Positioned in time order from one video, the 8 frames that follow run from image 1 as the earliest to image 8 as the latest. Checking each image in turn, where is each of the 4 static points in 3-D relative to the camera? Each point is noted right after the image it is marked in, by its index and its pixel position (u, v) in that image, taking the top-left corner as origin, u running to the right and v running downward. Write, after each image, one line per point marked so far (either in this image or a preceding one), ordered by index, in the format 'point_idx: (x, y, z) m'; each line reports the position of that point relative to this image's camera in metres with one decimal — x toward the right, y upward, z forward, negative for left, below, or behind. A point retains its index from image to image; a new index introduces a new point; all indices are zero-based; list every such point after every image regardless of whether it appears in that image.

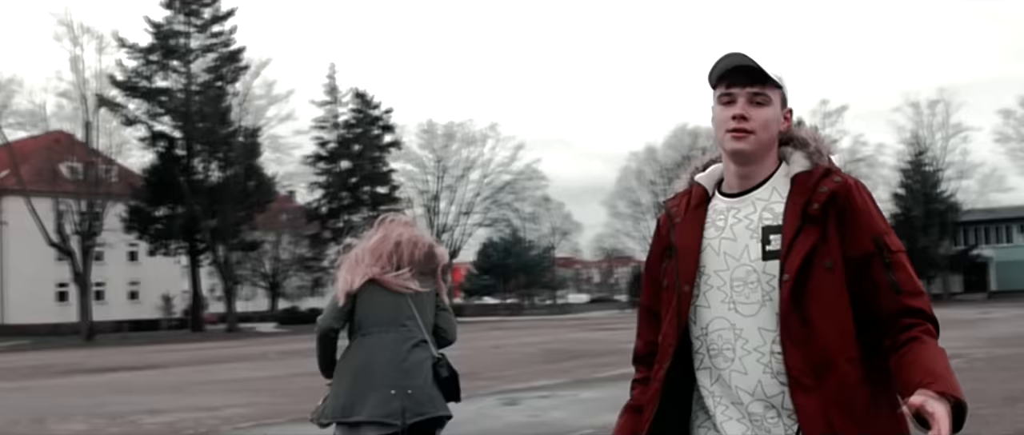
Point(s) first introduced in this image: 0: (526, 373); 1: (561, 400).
0: (+0.2, -2.3, +18.5) m
1: (+0.5, -2.1, +13.9) m
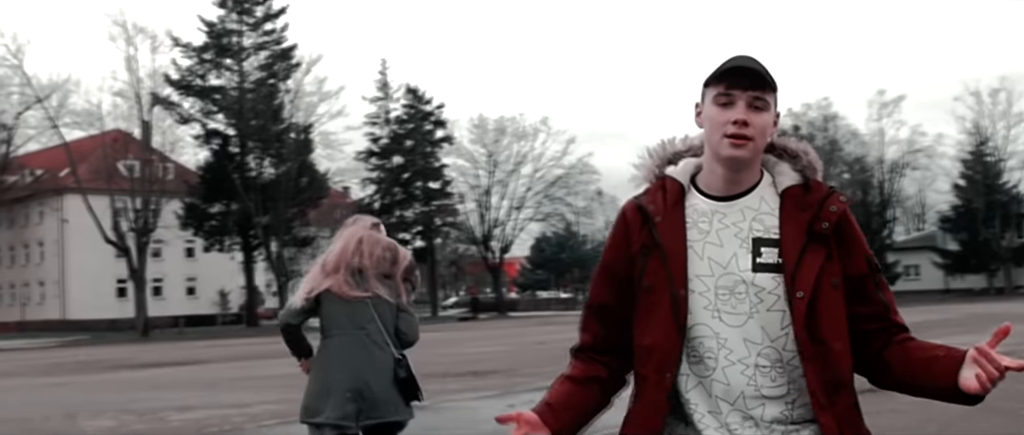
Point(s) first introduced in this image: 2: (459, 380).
0: (+0.8, -2.3, +18.5) m
1: (+0.9, -2.0, +13.8) m
2: (-0.8, -2.2, +16.6) m
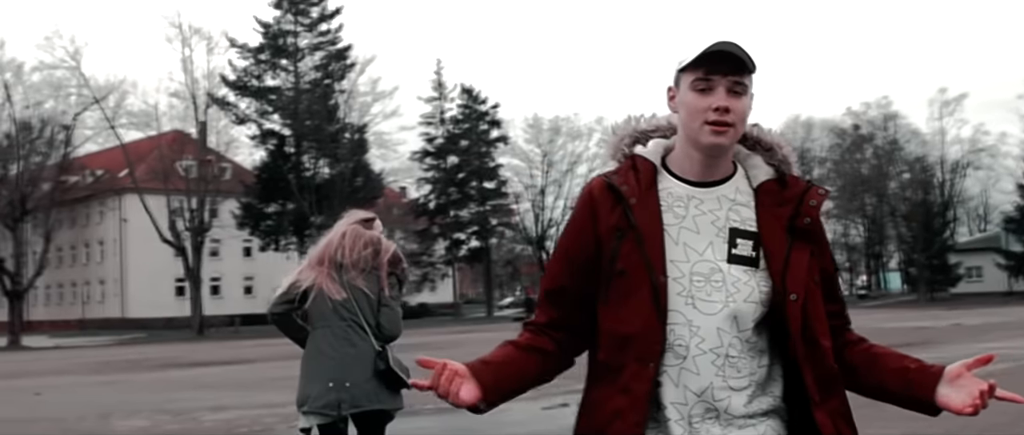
0: (+1.4, -2.3, +18.2) m
1: (+1.3, -2.0, +13.5) m
2: (-0.3, -2.2, +16.4) m
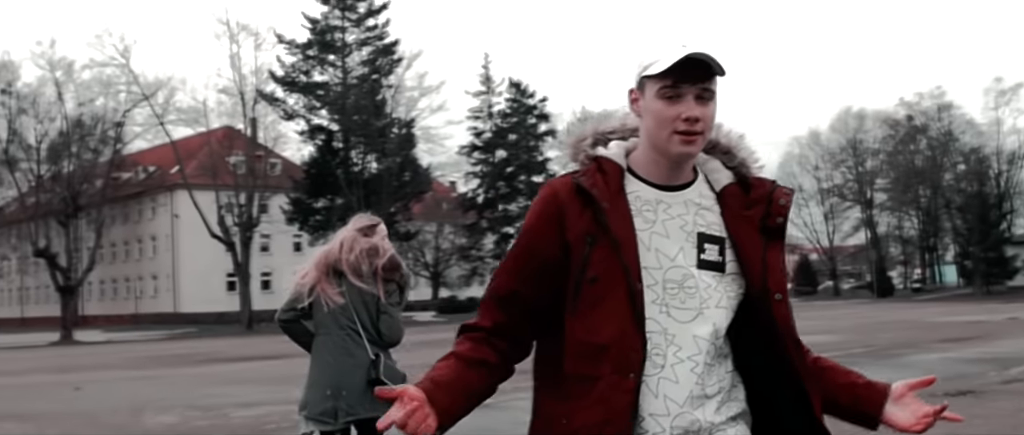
0: (+2.0, -2.2, +18.0) m
1: (+1.7, -1.9, +13.4) m
2: (+0.2, -2.1, +16.3) m
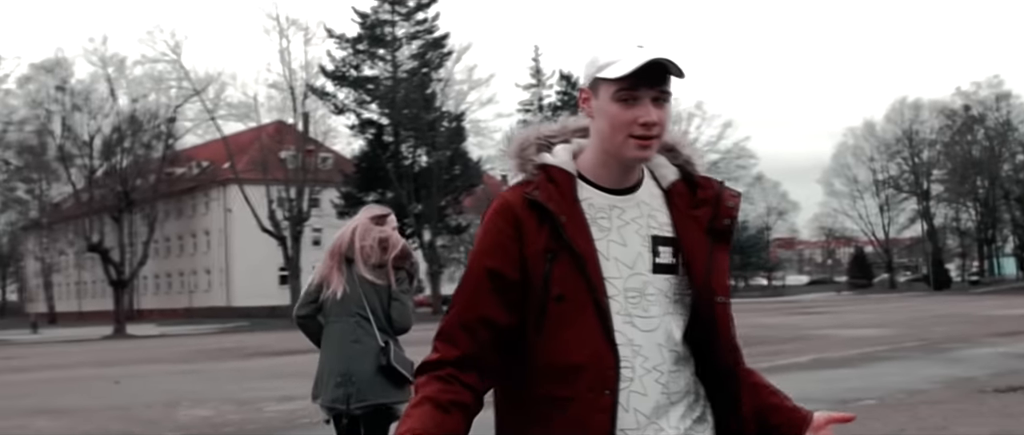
0: (+2.6, -2.1, +17.8) m
1: (+2.1, -1.9, +13.1) m
2: (+0.8, -2.0, +16.2) m
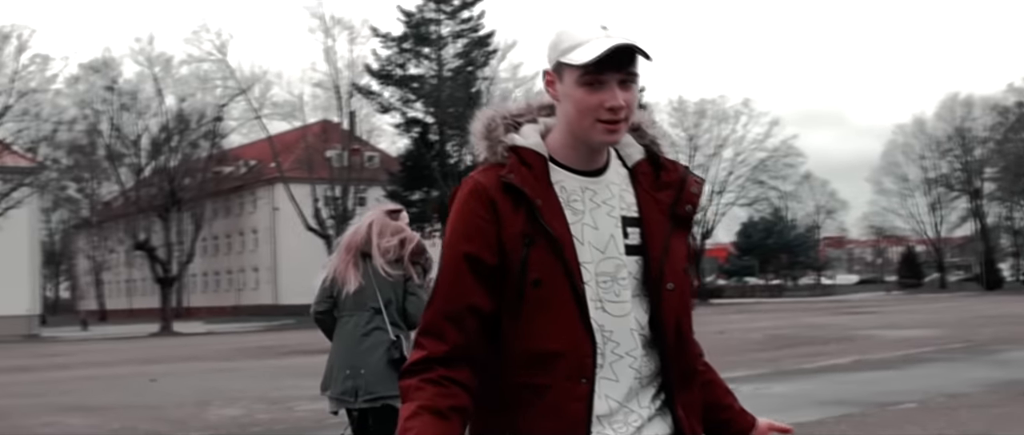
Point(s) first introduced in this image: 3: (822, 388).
0: (+3.2, -2.0, +17.6) m
1: (+2.4, -1.9, +12.9) m
2: (+1.2, -2.0, +16.0) m
3: (+3.4, -1.9, +13.4) m
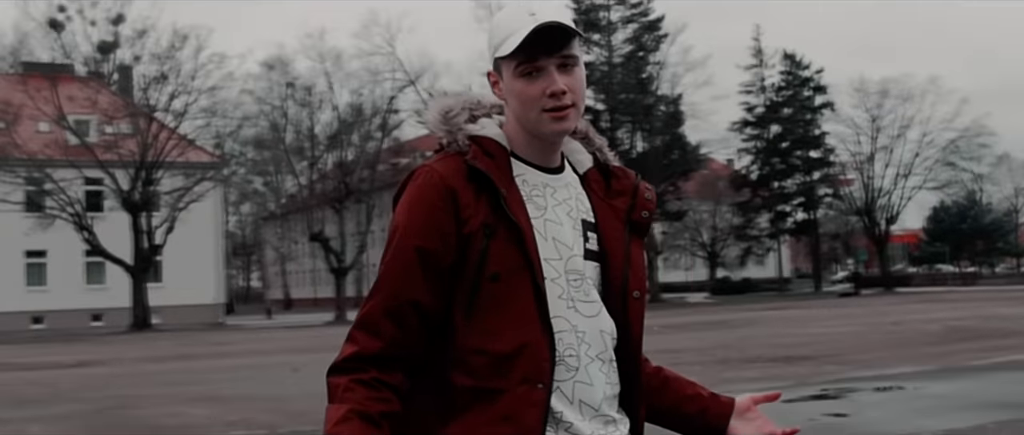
0: (+5.2, -1.8, +16.5) m
1: (+3.8, -1.7, +12.0) m
2: (+3.1, -1.8, +15.2) m
3: (+4.8, -1.7, +12.4) m
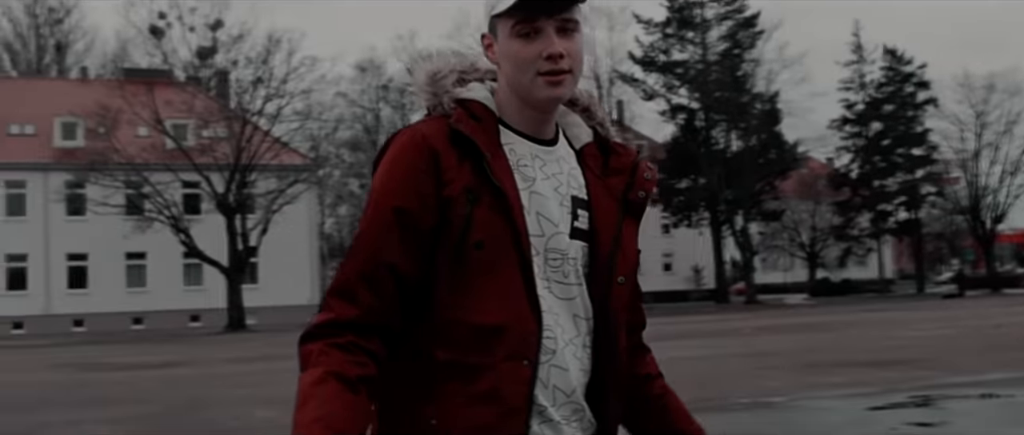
0: (+6.3, -1.8, +15.8) m
1: (+4.5, -1.7, +11.4) m
2: (+4.0, -1.8, +14.7) m
3: (+5.5, -1.7, +11.7) m
